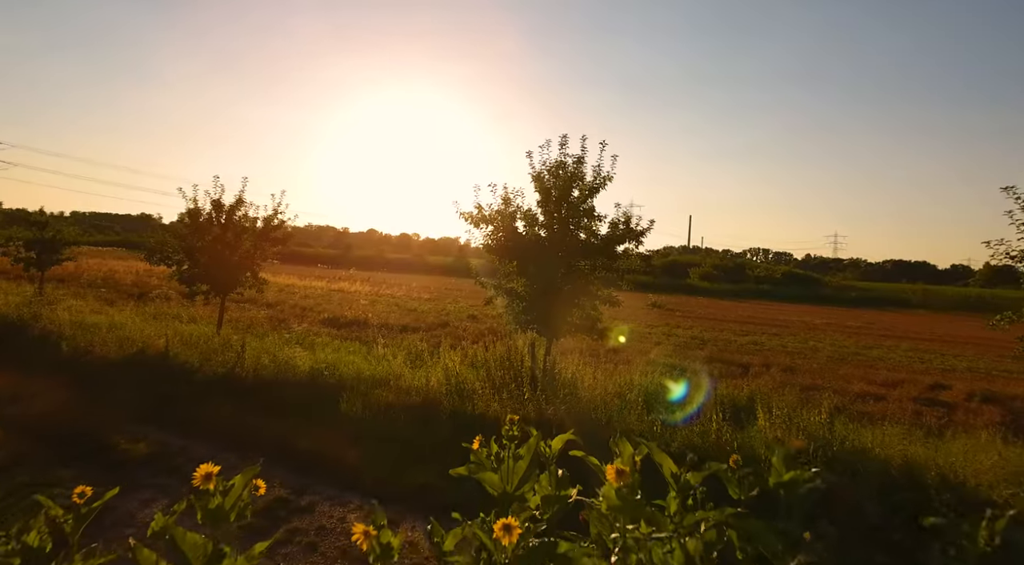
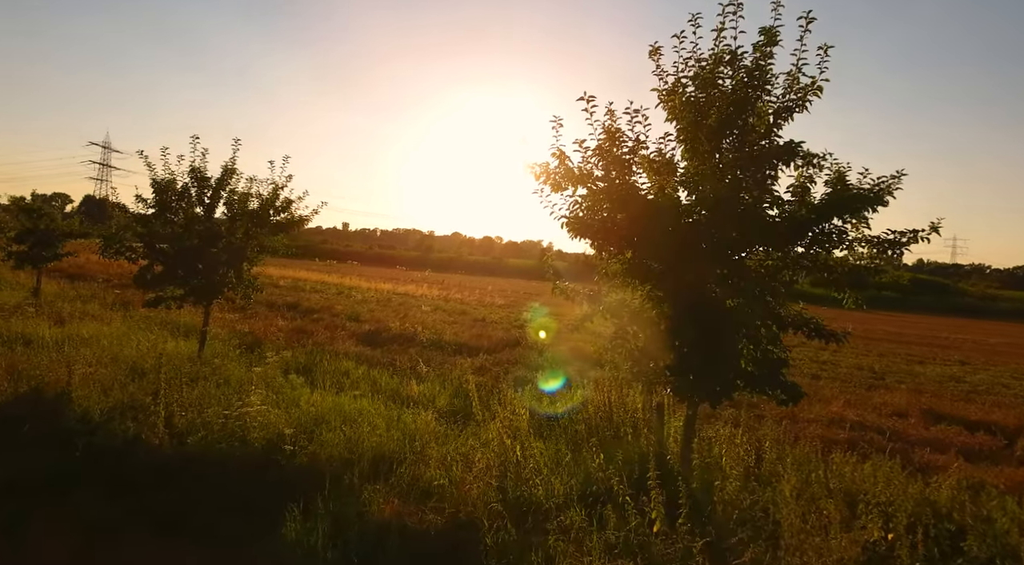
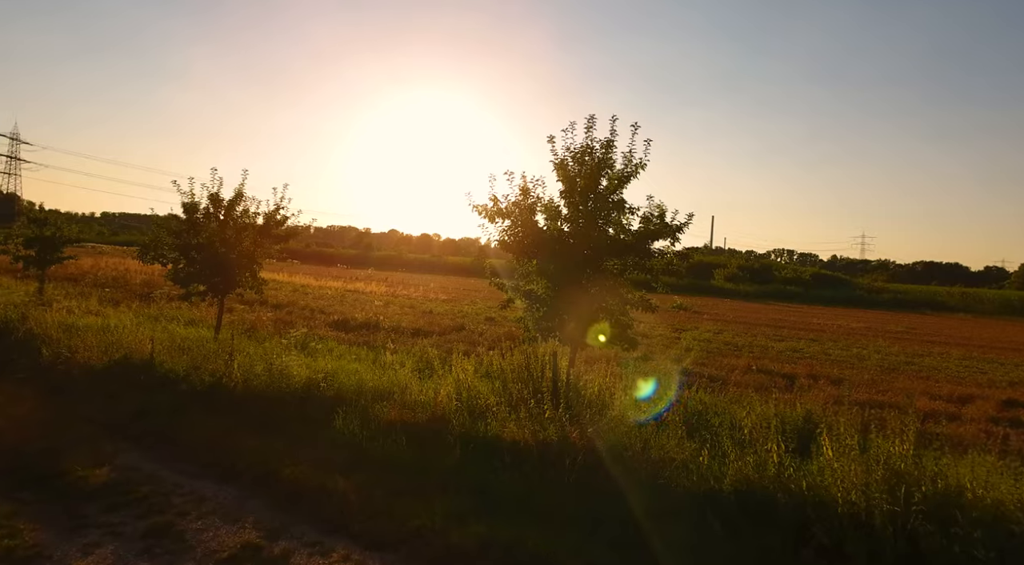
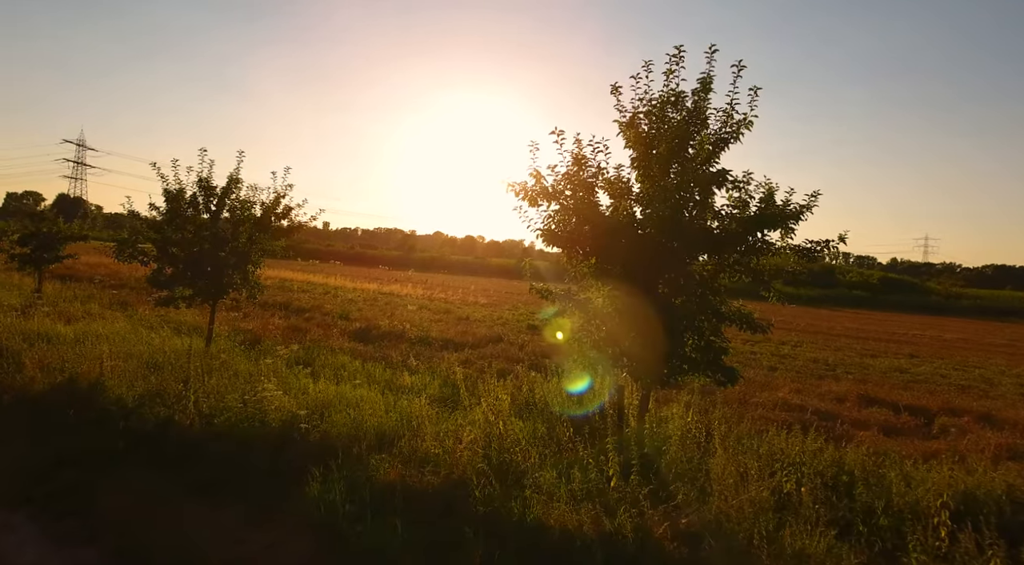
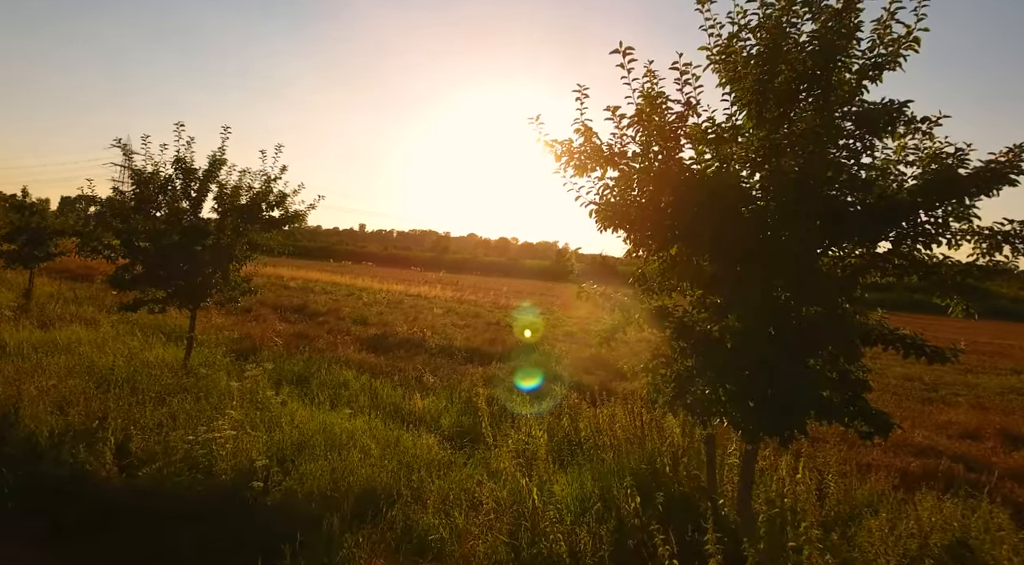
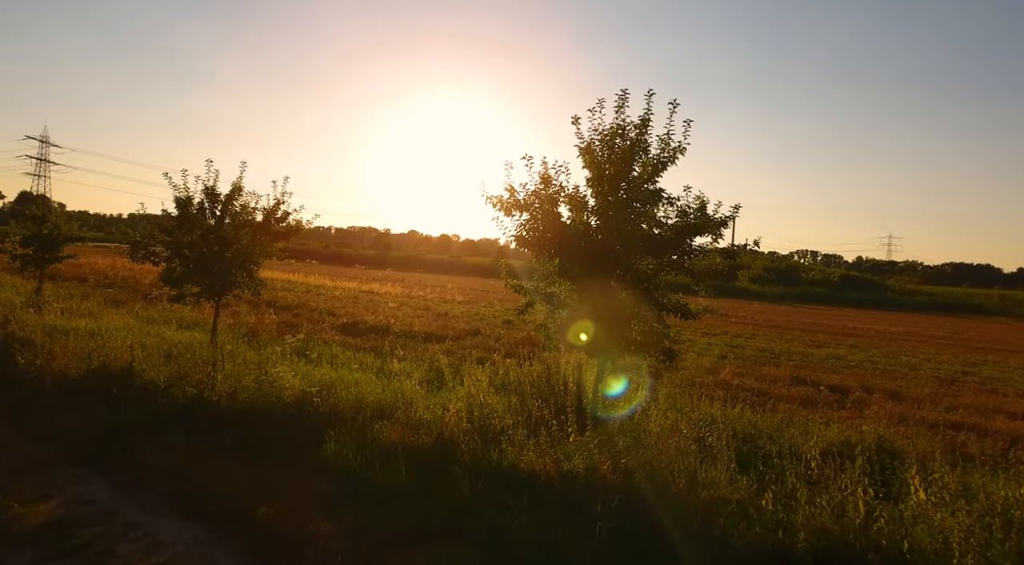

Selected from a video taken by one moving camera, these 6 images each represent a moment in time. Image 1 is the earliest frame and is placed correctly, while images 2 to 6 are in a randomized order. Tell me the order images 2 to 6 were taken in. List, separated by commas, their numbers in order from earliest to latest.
3, 6, 4, 2, 5
